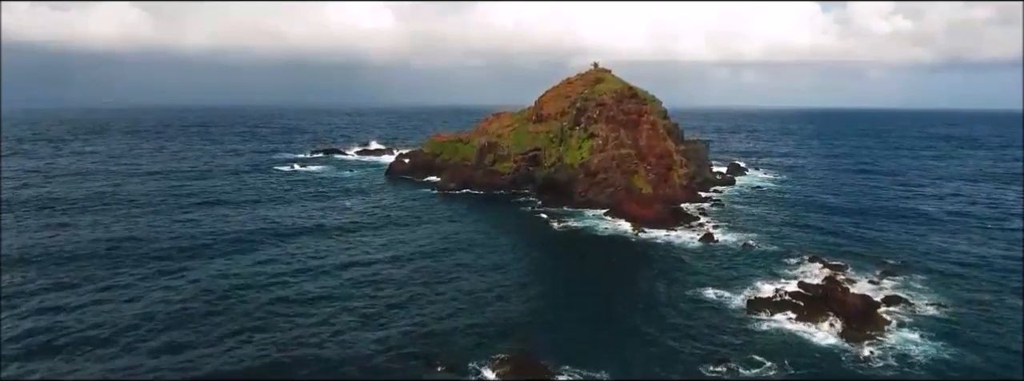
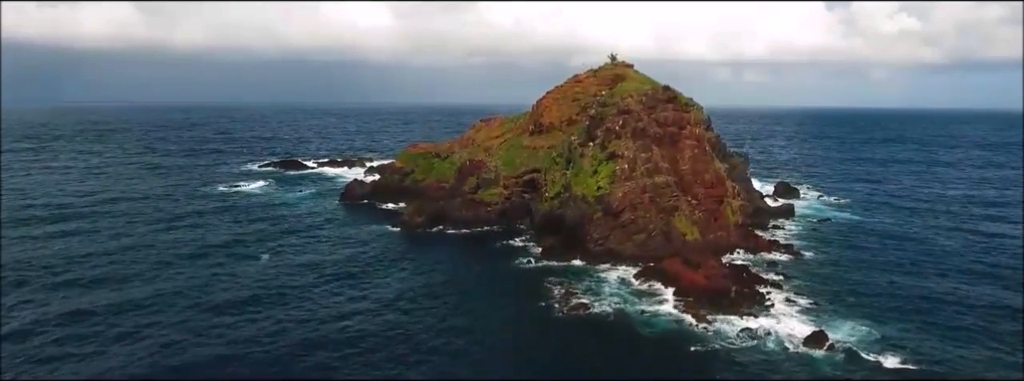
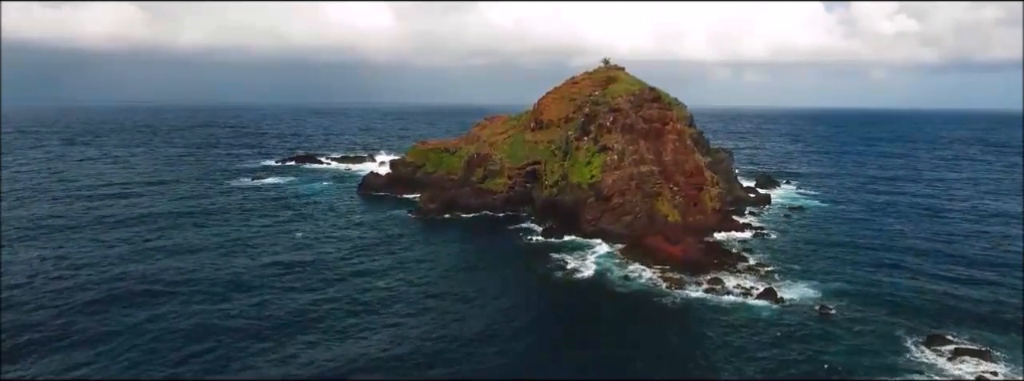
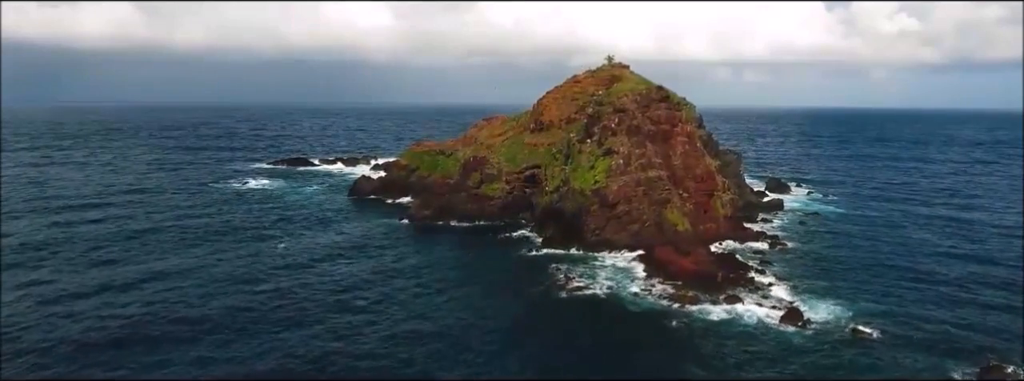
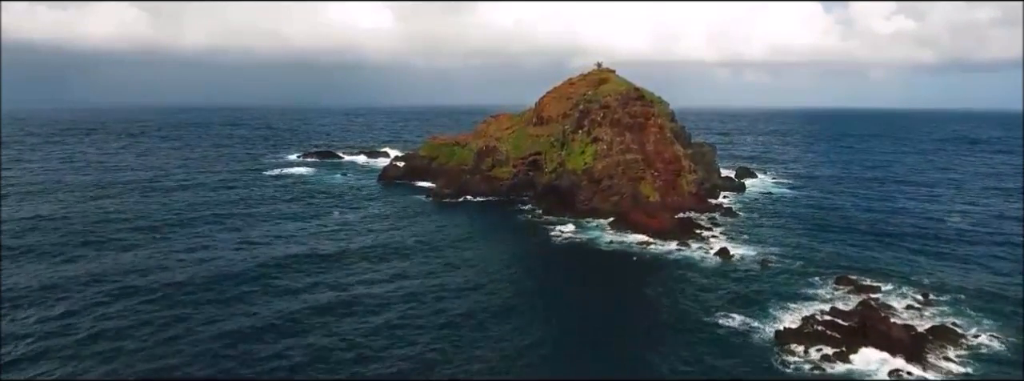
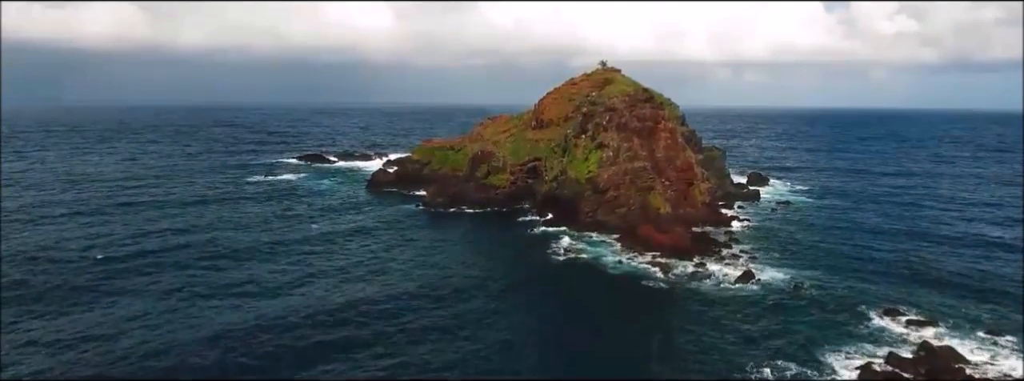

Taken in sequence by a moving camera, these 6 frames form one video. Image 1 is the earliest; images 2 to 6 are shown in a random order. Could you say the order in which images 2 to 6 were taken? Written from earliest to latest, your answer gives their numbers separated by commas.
5, 6, 3, 4, 2
